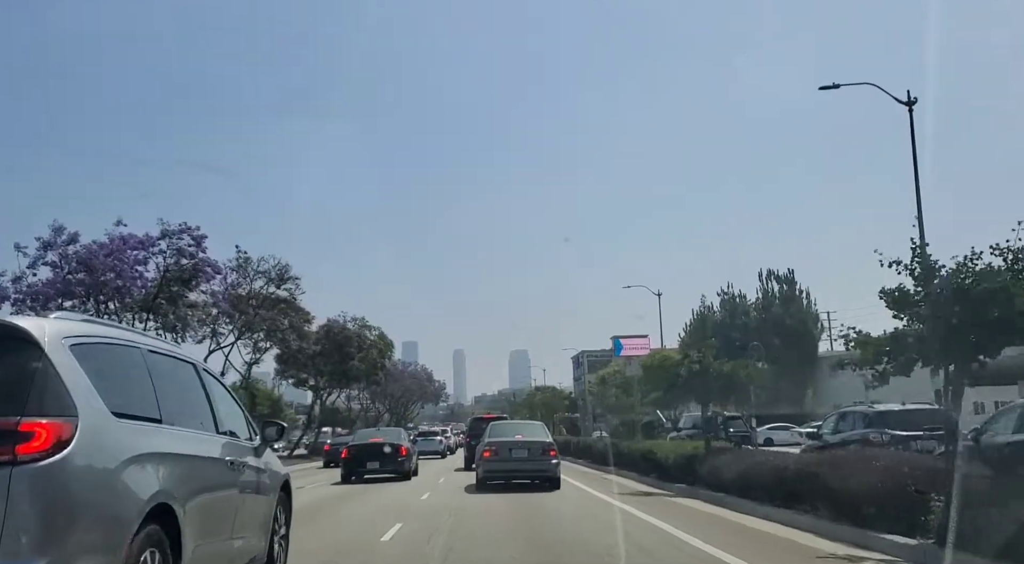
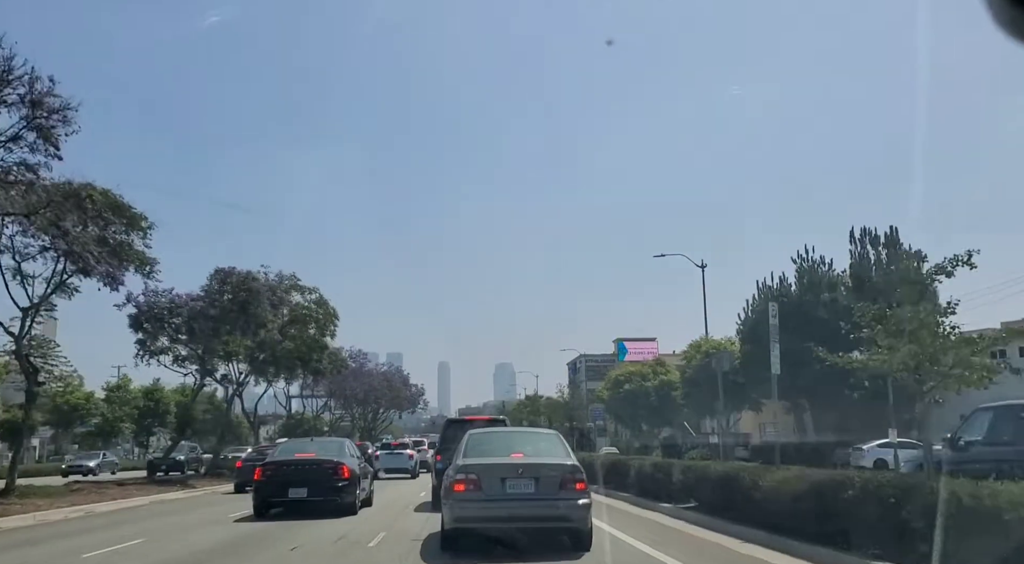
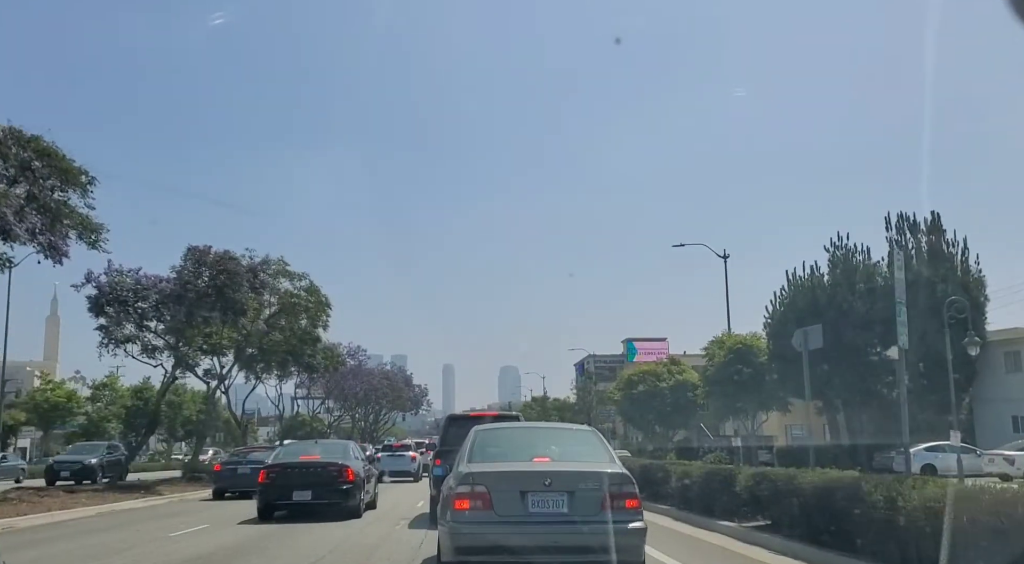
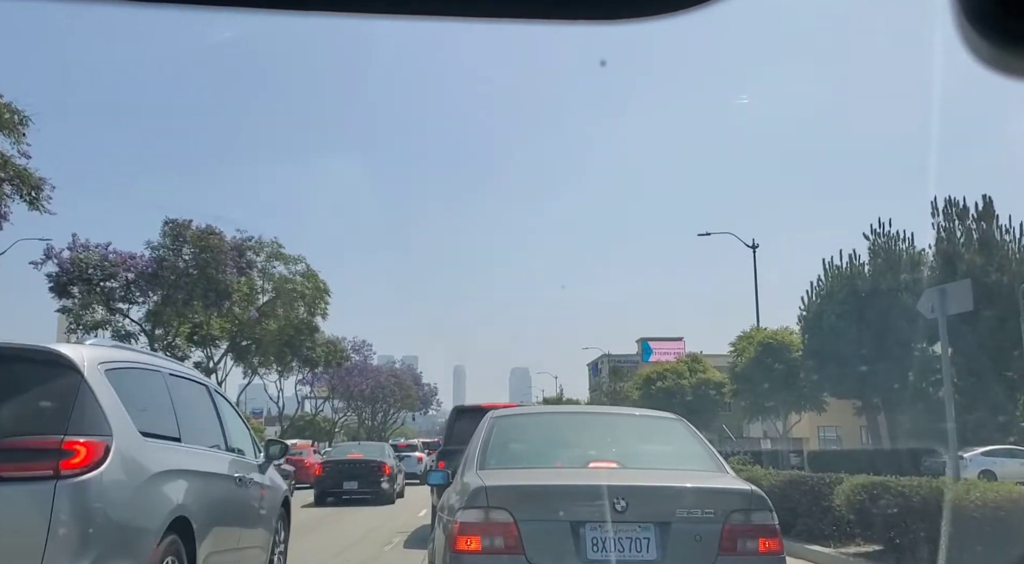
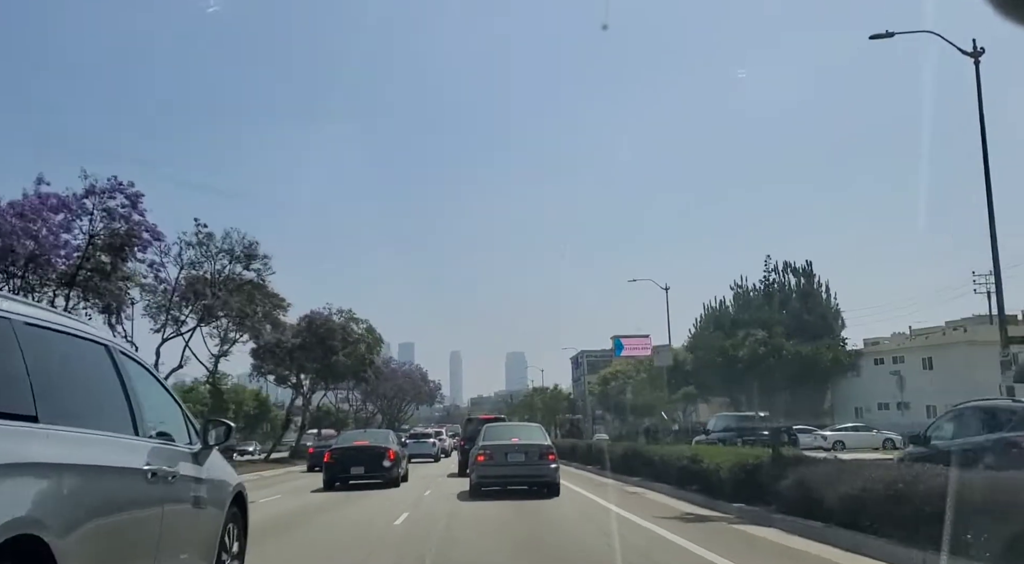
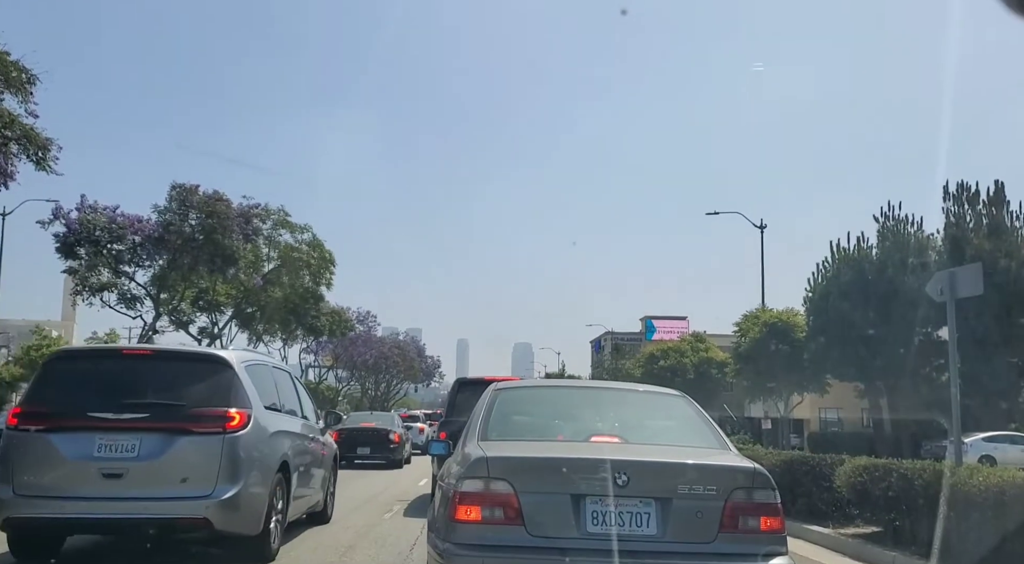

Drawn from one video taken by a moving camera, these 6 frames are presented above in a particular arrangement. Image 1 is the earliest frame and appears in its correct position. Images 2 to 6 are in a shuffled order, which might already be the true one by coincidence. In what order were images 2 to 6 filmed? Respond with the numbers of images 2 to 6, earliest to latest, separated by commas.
5, 2, 3, 4, 6
